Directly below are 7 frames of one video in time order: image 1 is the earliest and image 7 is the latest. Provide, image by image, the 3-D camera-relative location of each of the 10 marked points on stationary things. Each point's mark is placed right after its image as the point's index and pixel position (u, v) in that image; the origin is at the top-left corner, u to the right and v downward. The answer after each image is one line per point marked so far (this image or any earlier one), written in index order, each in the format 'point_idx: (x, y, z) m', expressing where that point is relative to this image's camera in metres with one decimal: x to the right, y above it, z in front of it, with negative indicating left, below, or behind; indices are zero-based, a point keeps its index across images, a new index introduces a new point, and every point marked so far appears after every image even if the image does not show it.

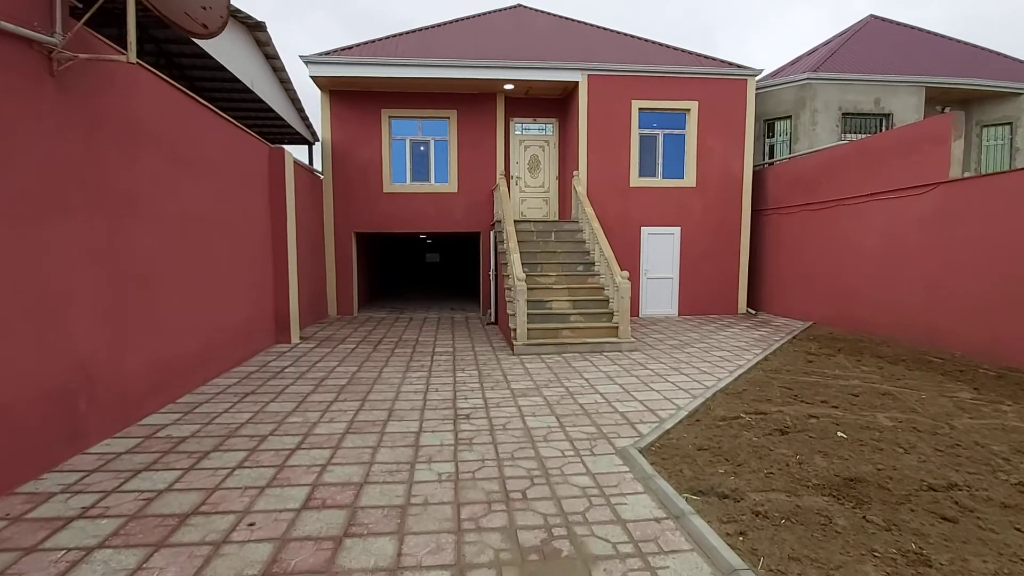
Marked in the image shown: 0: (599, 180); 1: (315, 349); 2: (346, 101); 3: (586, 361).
0: (+1.8, +2.3, +10.4) m
1: (-3.0, -0.9, +7.5) m
2: (-3.6, +4.1, +10.6) m
3: (+1.0, -1.0, +6.6) m
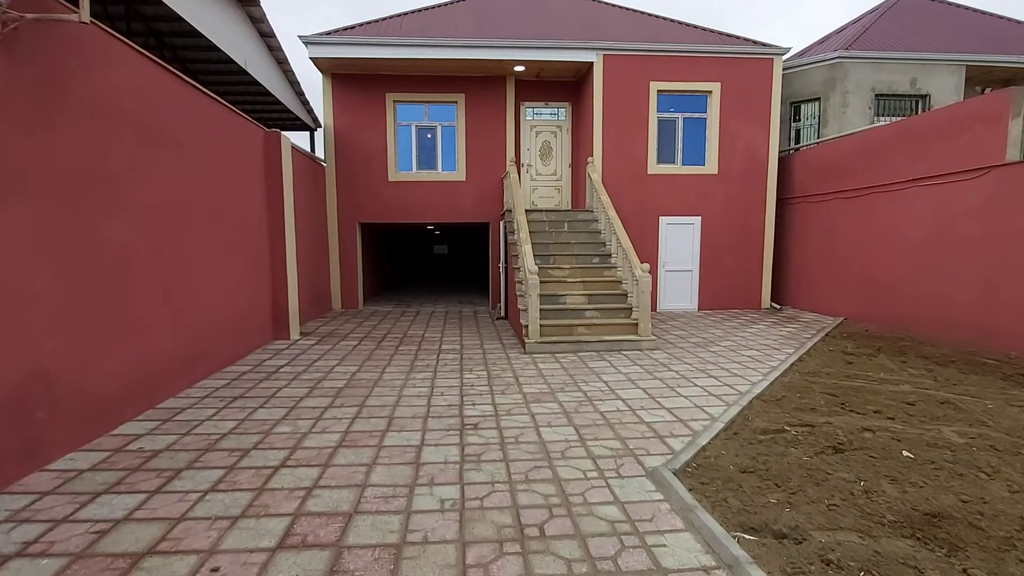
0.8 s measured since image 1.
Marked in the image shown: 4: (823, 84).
0: (+2.1, +2.4, +9.8) m
1: (-2.8, -0.8, +7.0) m
2: (-3.4, +4.2, +10.1) m
3: (+1.2, -0.9, +6.1) m
4: (+6.7, +4.4, +10.4) m
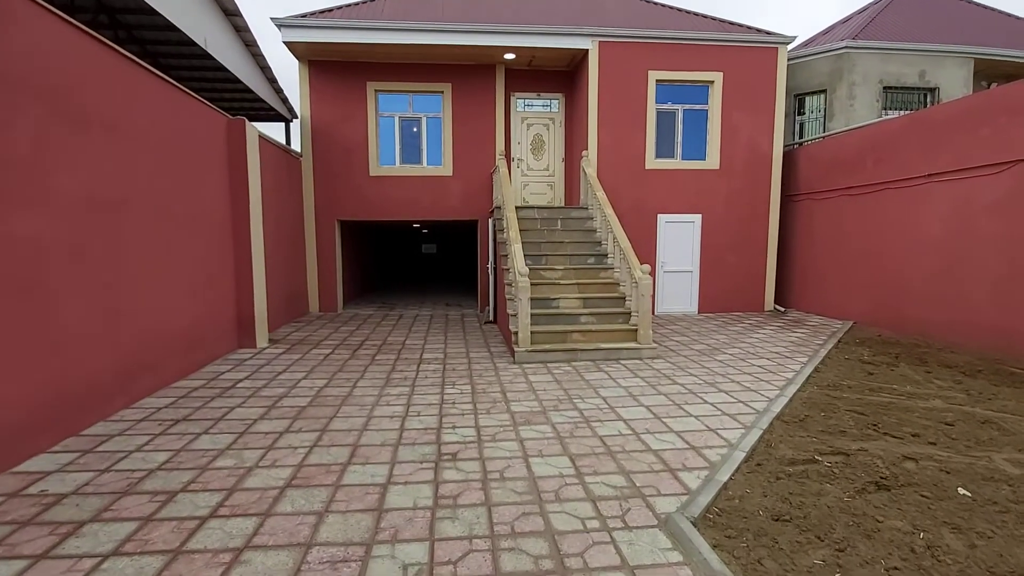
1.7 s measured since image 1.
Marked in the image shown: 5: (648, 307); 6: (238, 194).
0: (+1.9, +2.4, +9.2) m
1: (-3.0, -0.9, +6.4) m
2: (-3.6, +4.2, +9.4) m
3: (+1.0, -1.0, +5.6) m
4: (+6.5, +4.3, +9.9) m
5: (+1.8, -0.3, +6.3) m
6: (-3.7, +1.2, +6.5) m
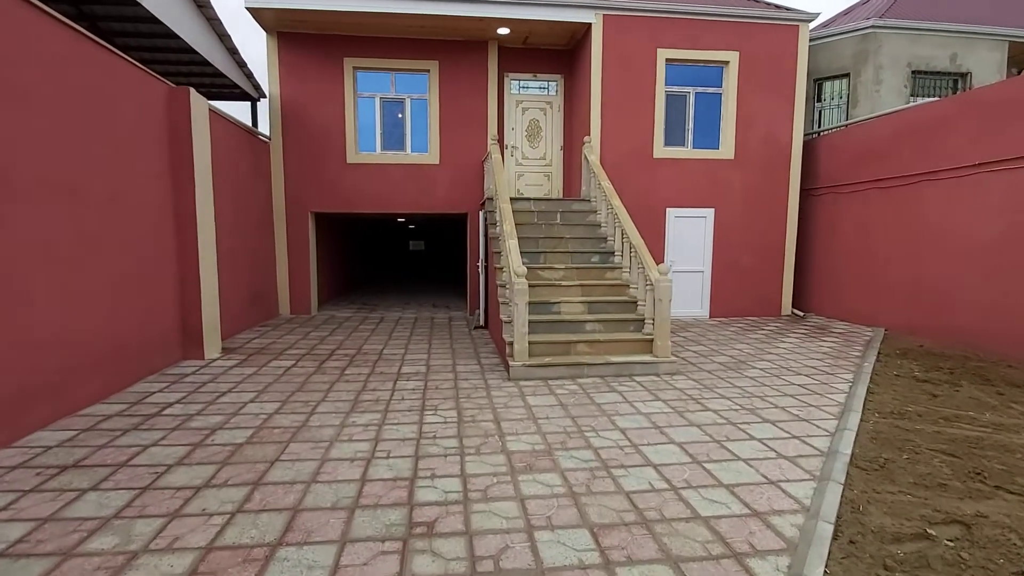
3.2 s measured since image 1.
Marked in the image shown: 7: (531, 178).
0: (+1.8, +2.4, +8.3) m
1: (-3.1, -0.9, +5.4) m
2: (-3.7, +4.2, +8.4) m
3: (+1.0, -1.0, +4.6) m
4: (+6.4, +4.3, +9.1) m
5: (+1.7, -0.3, +5.4) m
6: (-3.7, +1.2, +5.5) m
7: (+0.4, +2.1, +9.3) m
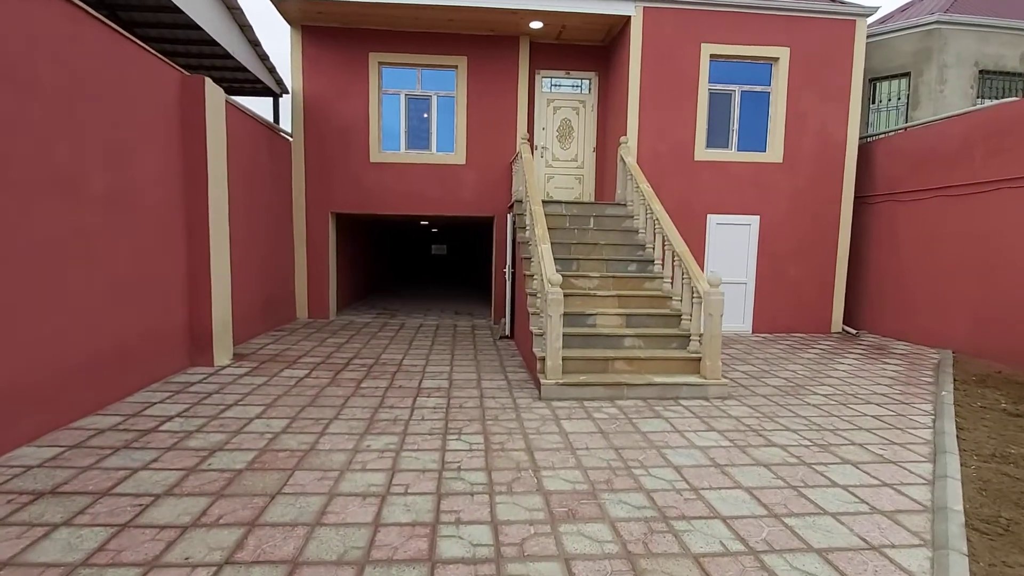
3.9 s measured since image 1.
0: (+2.3, +2.2, +7.8) m
1: (-2.7, -0.9, +5.0) m
2: (-3.1, +4.1, +8.1) m
3: (+1.2, -1.1, +4.1) m
4: (+6.9, +4.0, +8.4) m
5: (+2.0, -0.4, +4.8) m
6: (-3.4, +1.2, +5.2) m
7: (+0.9, +2.0, +8.9) m
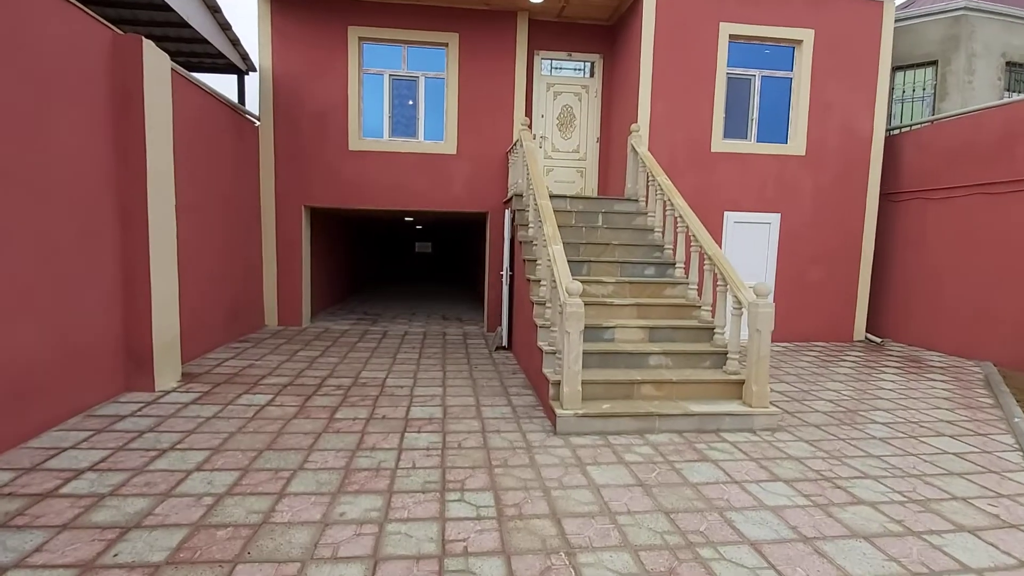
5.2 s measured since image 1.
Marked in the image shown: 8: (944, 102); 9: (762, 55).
0: (+2.2, +2.1, +7.0) m
1: (-2.7, -1.0, +4.1) m
2: (-3.2, +4.1, +7.1) m
3: (+1.3, -1.2, +3.3) m
4: (+6.9, +3.9, +7.8) m
5: (+2.1, -0.5, +4.1) m
6: (-3.3, +1.2, +4.2) m
7: (+0.8, +1.9, +8.1) m
8: (+6.9, +3.0, +7.8) m
9: (+3.7, +3.5, +7.2) m
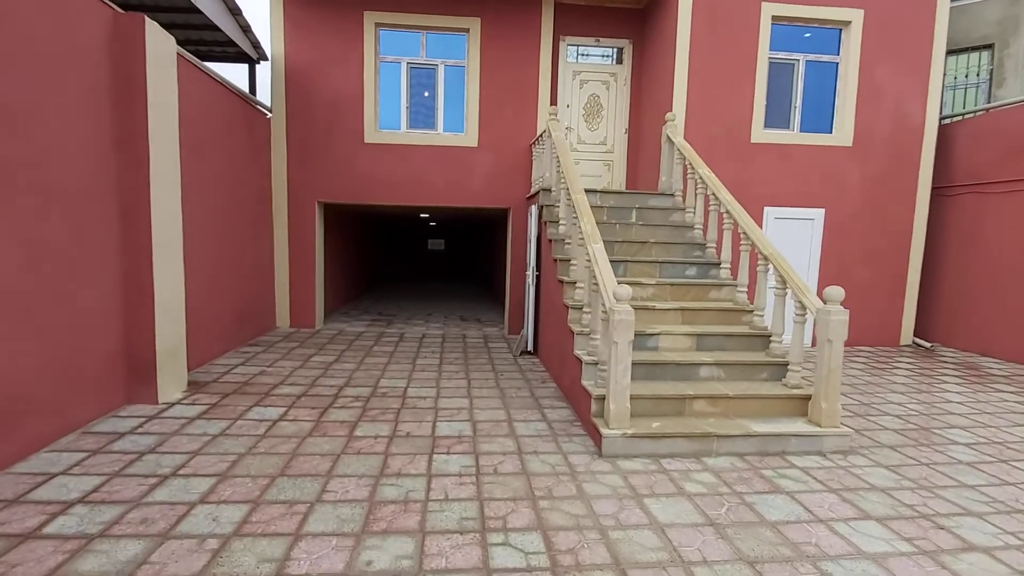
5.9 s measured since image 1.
0: (+2.6, +2.1, +6.5) m
1: (-2.4, -1.0, +3.8) m
2: (-2.8, +4.1, +6.8) m
3: (+1.6, -1.2, +2.9) m
4: (+7.2, +3.9, +7.2) m
5: (+2.4, -0.6, +3.6) m
6: (-3.0, +1.1, +3.9) m
7: (+1.2, +1.9, +7.6) m
8: (+7.3, +3.0, +7.2) m
9: (+4.1, +3.5, +6.7) m
